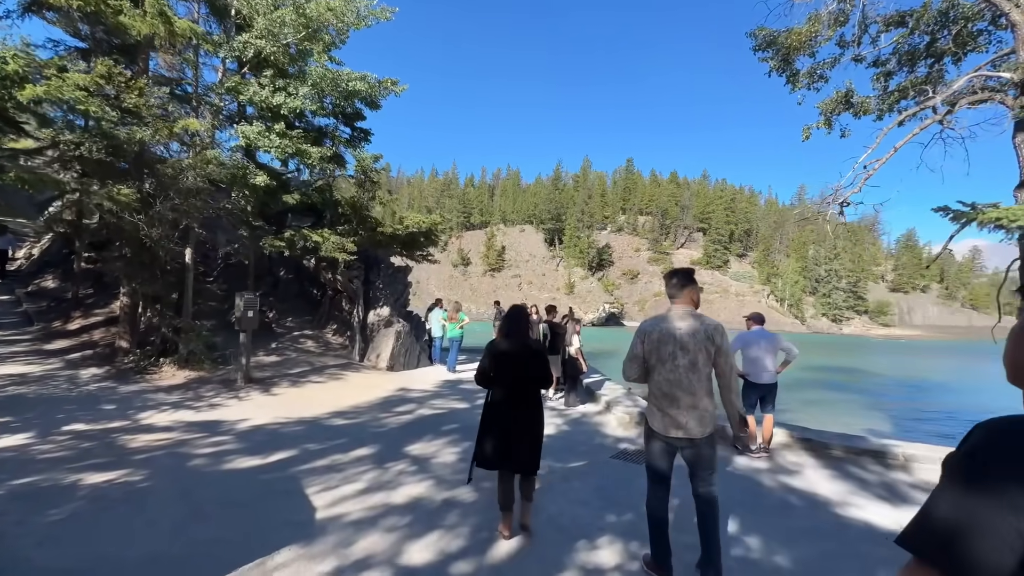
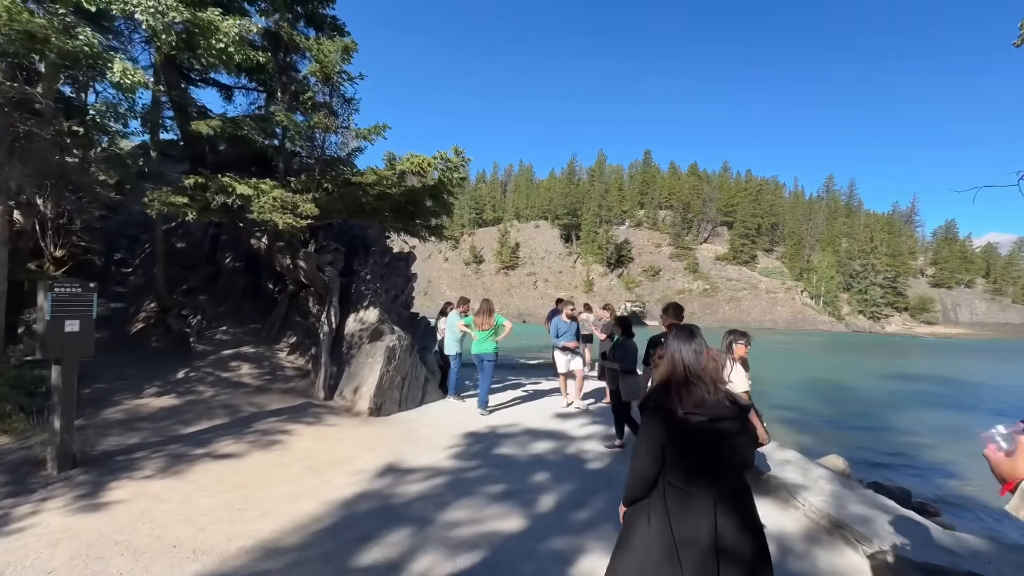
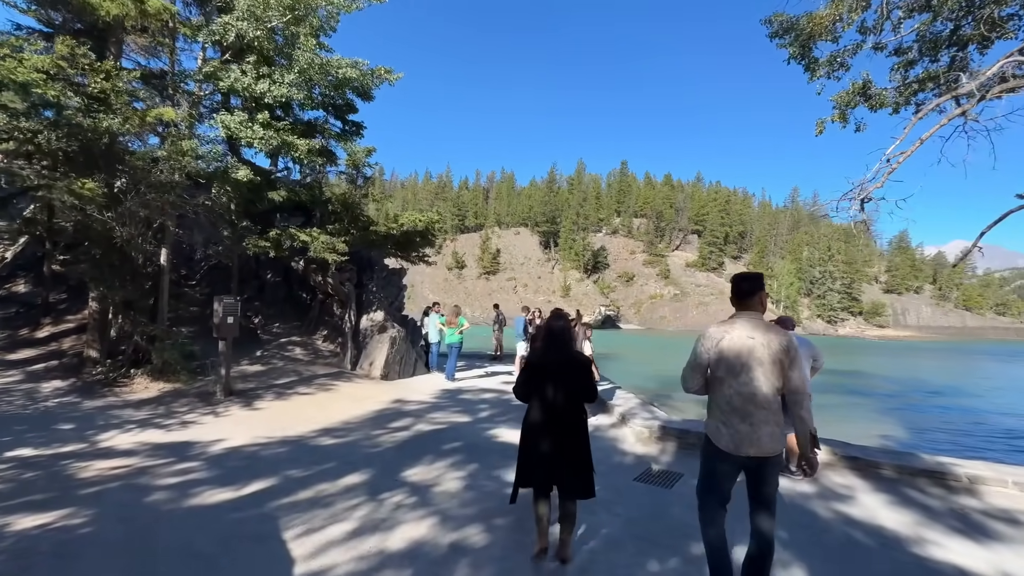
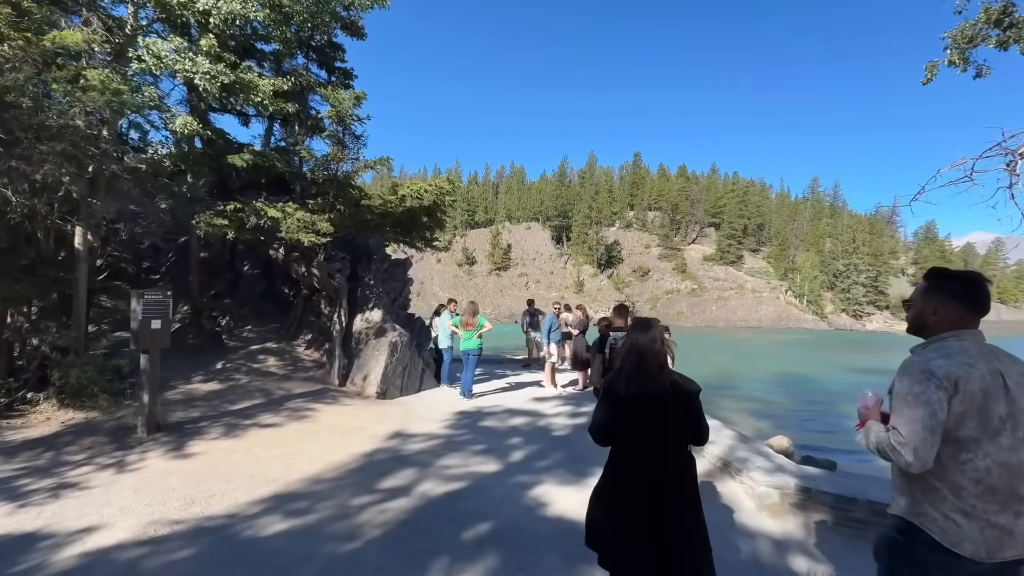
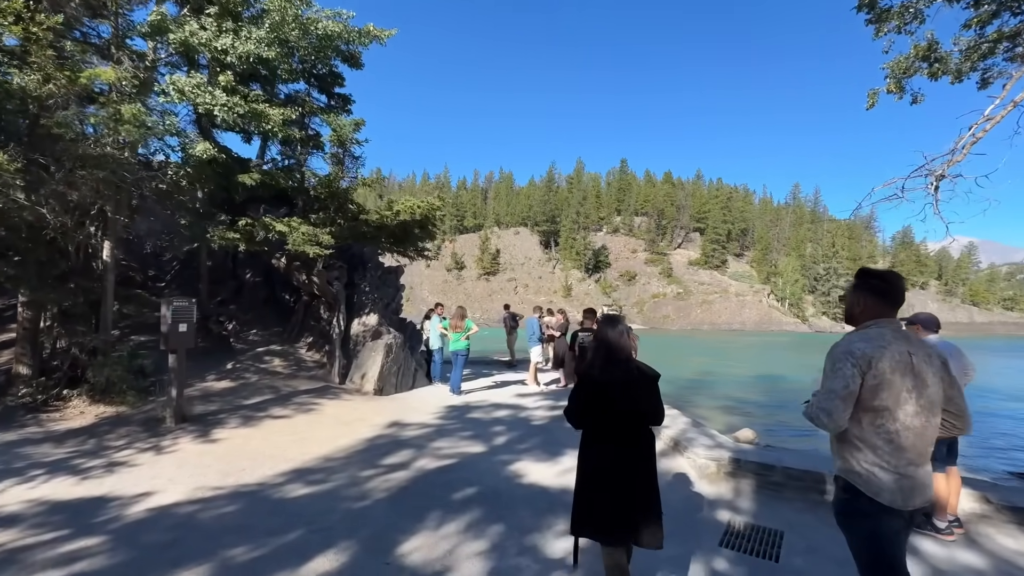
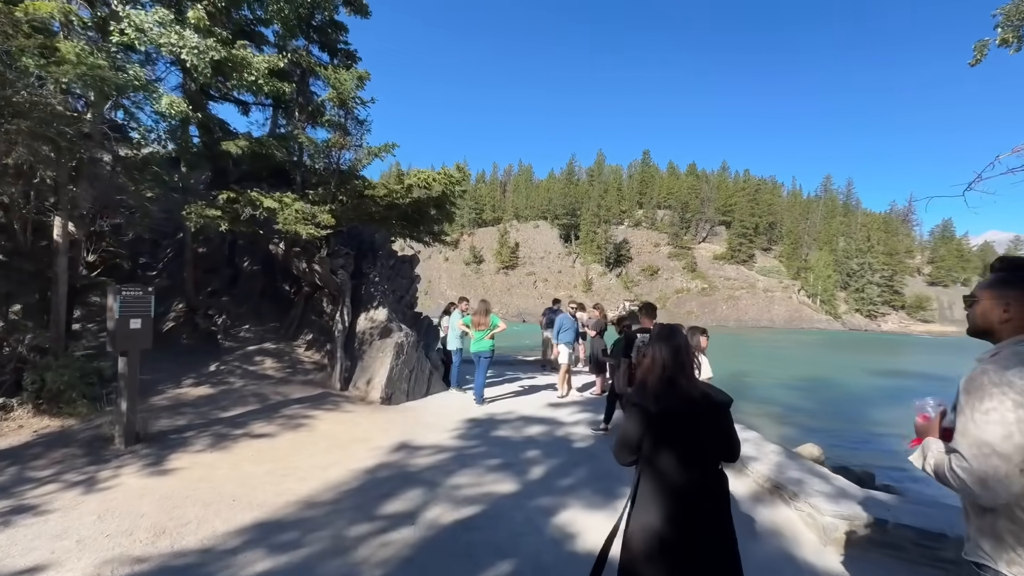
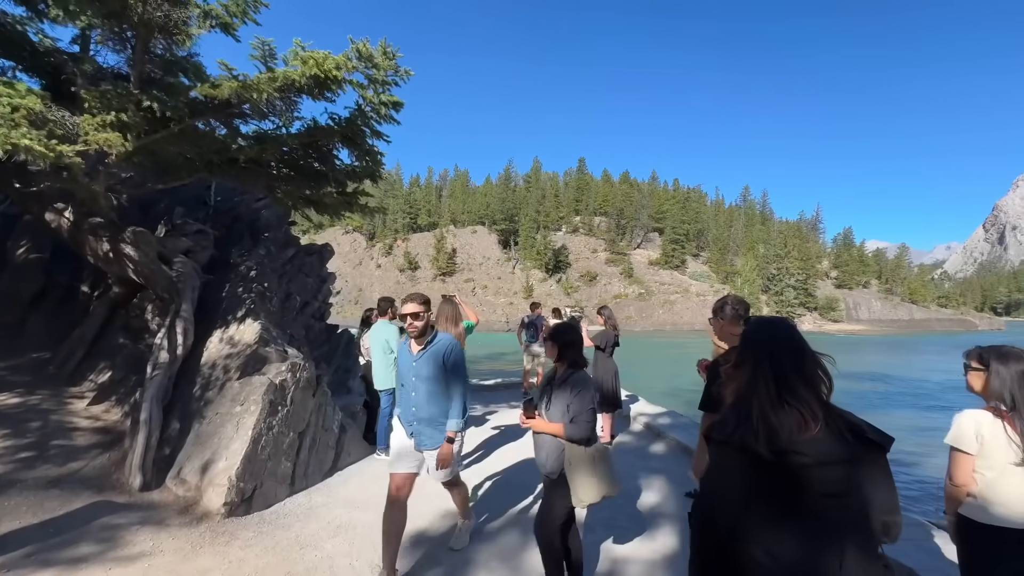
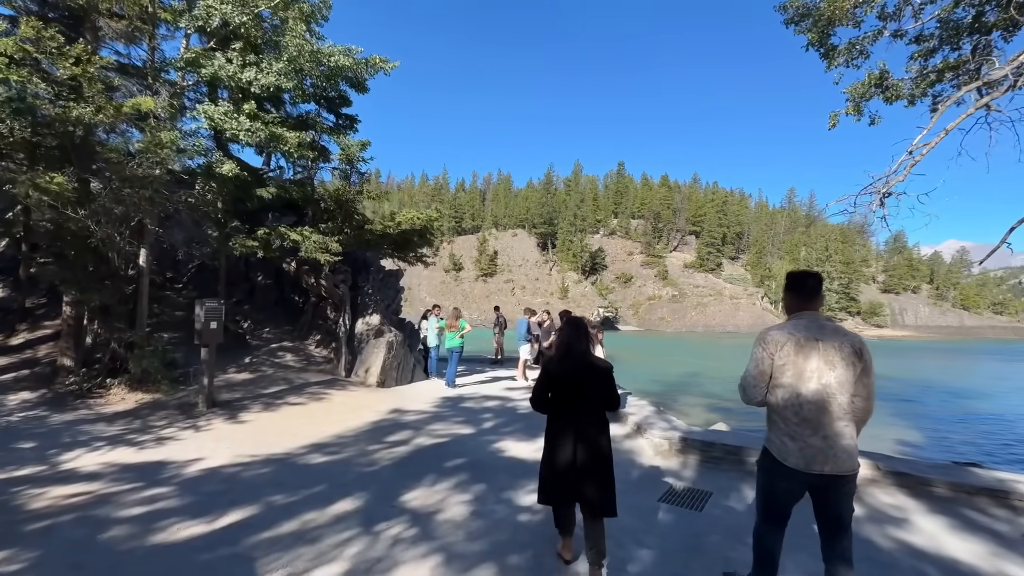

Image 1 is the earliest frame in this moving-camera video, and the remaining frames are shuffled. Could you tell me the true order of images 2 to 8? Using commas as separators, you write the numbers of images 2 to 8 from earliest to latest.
3, 8, 5, 4, 6, 2, 7
